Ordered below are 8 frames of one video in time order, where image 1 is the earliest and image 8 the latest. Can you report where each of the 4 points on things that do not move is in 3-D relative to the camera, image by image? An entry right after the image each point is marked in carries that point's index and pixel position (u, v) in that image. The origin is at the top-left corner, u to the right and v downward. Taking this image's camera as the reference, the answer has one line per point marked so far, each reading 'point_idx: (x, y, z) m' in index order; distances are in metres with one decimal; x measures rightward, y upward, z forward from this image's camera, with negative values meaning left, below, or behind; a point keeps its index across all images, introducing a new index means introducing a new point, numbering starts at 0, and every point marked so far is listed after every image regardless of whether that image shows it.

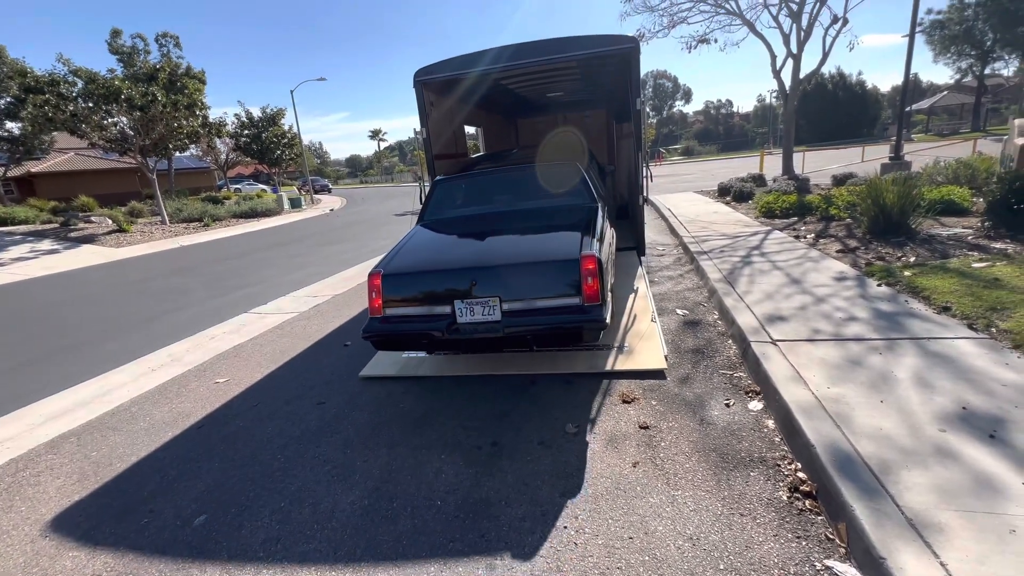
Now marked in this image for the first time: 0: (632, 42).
0: (+1.6, +3.1, +5.7) m
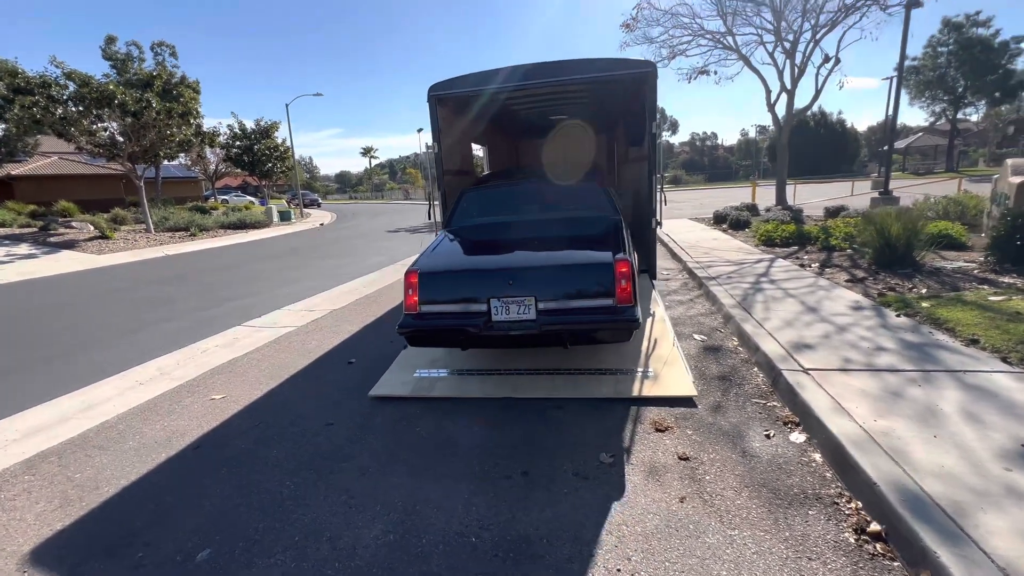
0: (+1.8, +2.8, +5.8) m
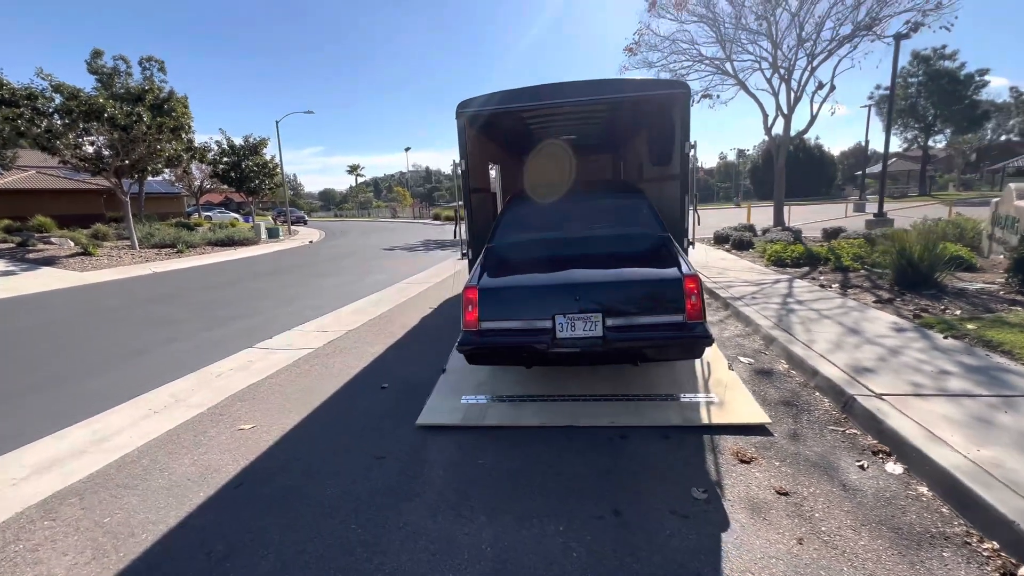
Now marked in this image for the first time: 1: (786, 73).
0: (+2.2, +2.6, +5.8) m
1: (+8.7, +6.8, +14.2) m
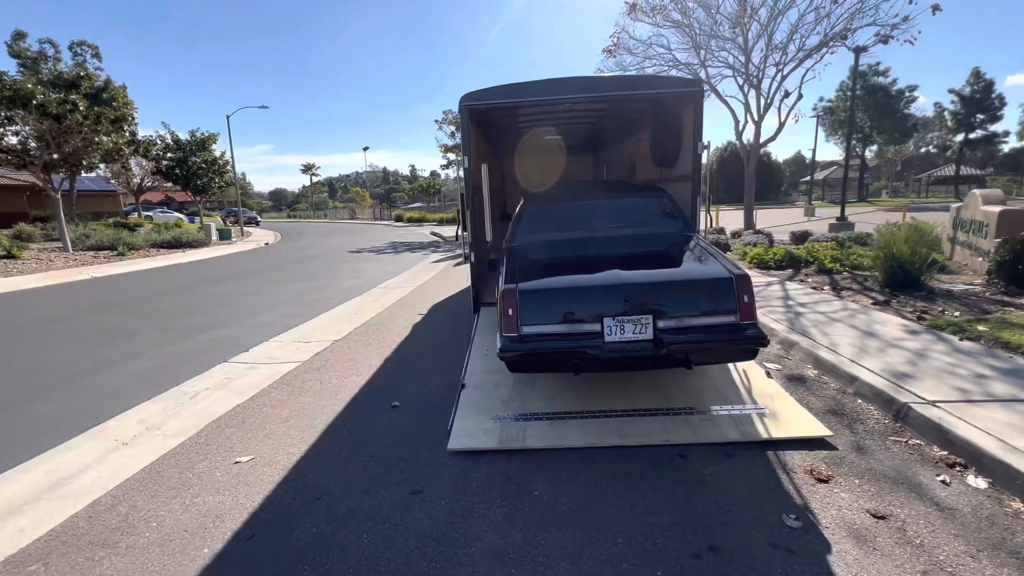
0: (+2.3, +2.5, +5.6) m
1: (+8.0, +6.8, +14.7) m
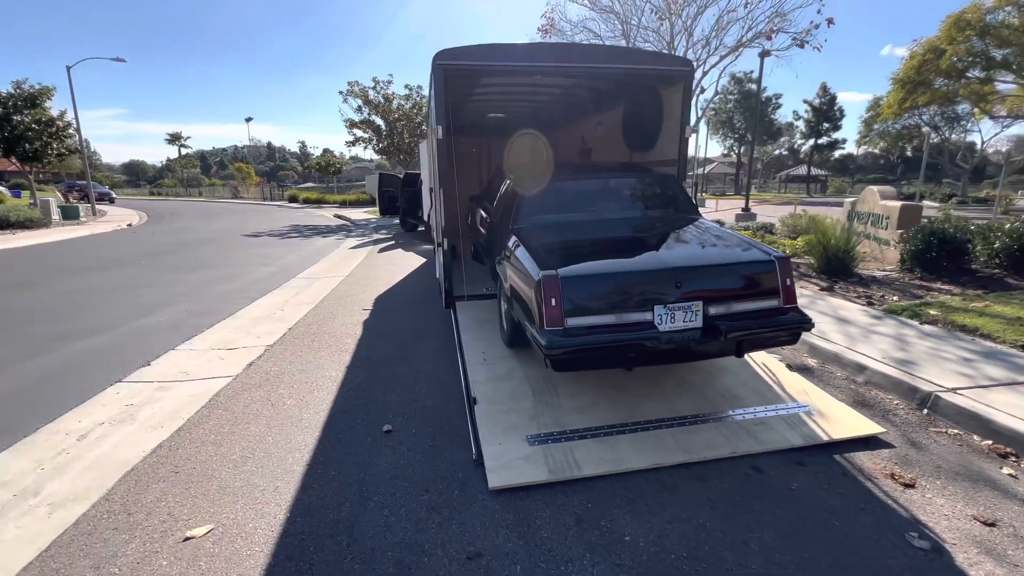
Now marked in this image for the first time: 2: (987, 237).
0: (+2.1, +2.7, +5.4) m
1: (+5.6, +7.2, +15.2) m
2: (+7.6, +0.8, +7.2) m
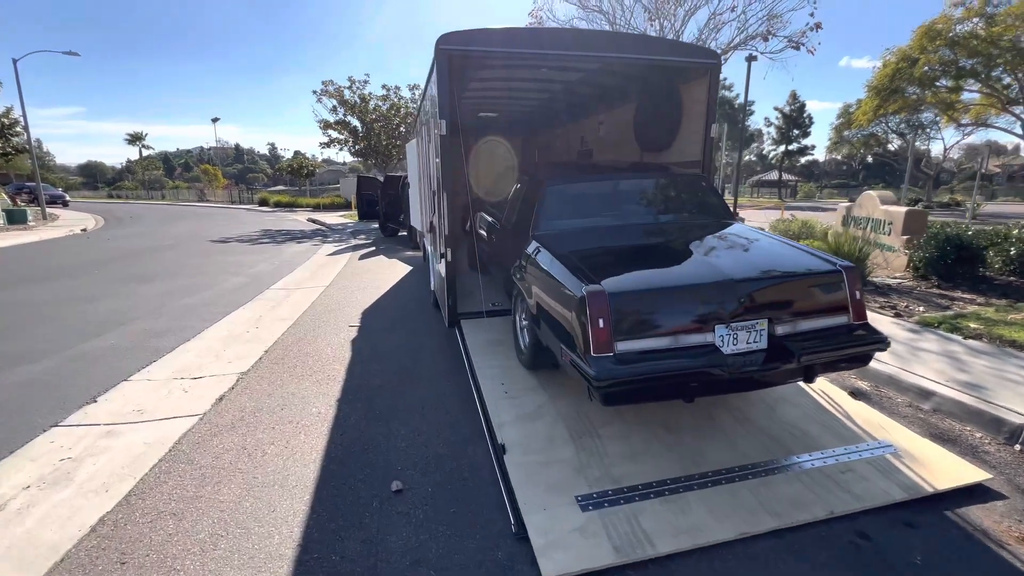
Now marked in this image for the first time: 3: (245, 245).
0: (+2.2, +2.5, +4.9) m
1: (+5.2, +7.0, +15.0) m
2: (+7.6, +0.7, +7.0) m
3: (-9.2, +1.5, +15.4) m
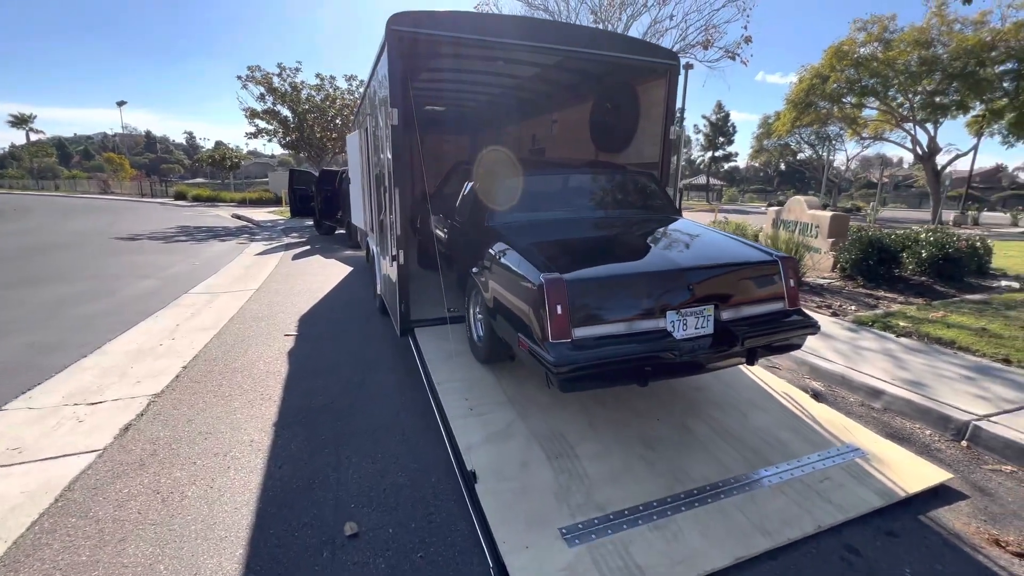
0: (+1.7, +2.5, +4.9) m
1: (+3.3, +7.0, +15.2) m
2: (+6.8, +0.7, +7.6) m
3: (-10.9, +1.4, +13.8) m
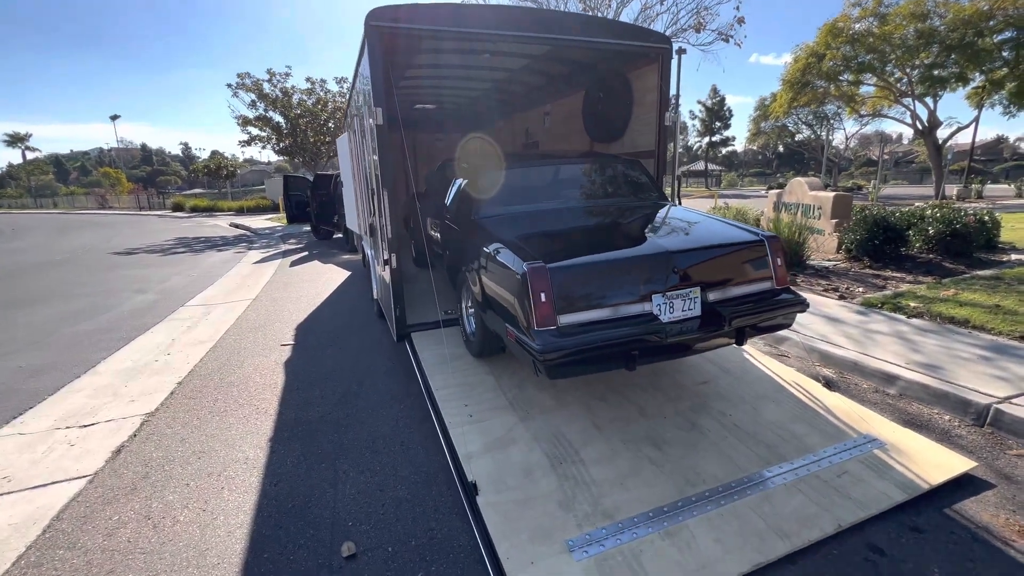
0: (+1.6, +2.6, +4.7) m
1: (+3.0, +7.3, +15.0) m
2: (+6.7, +1.1, +7.4) m
3: (-10.9, +1.0, +13.7) m
